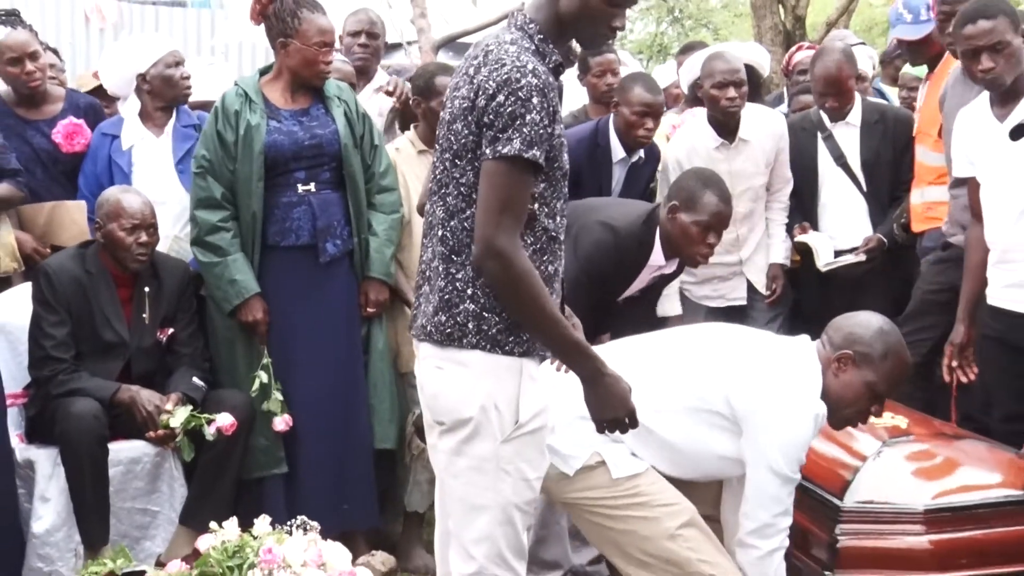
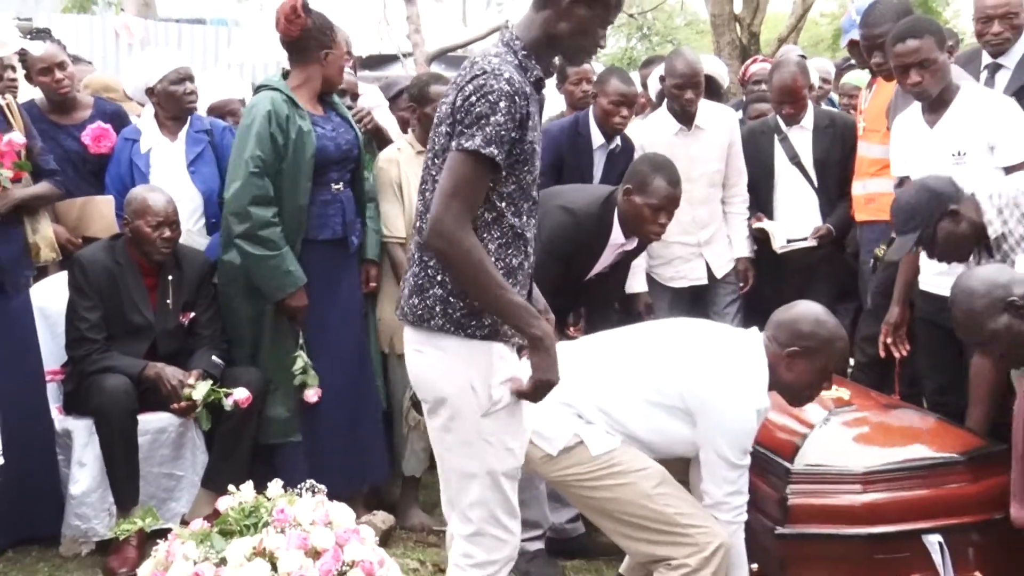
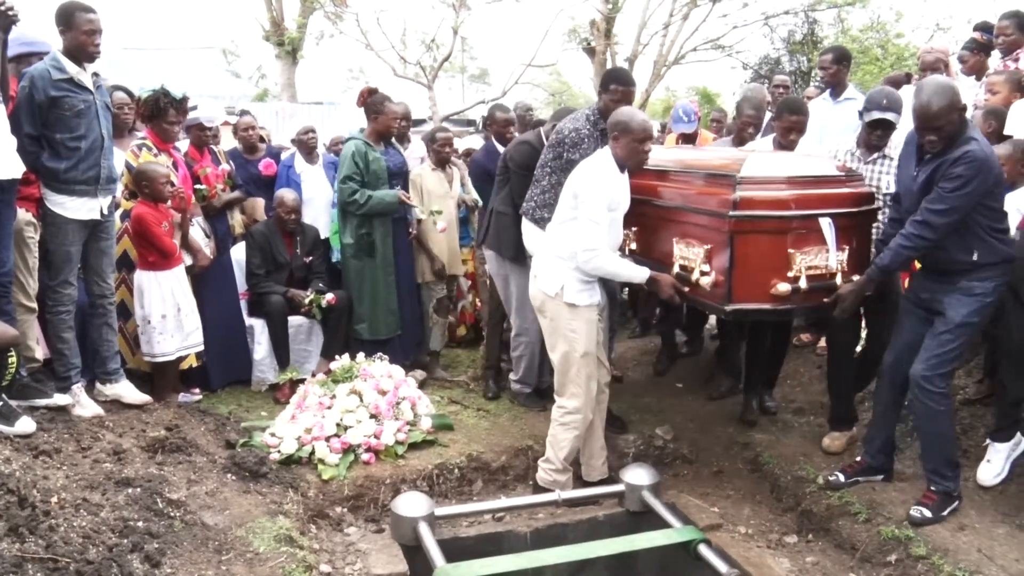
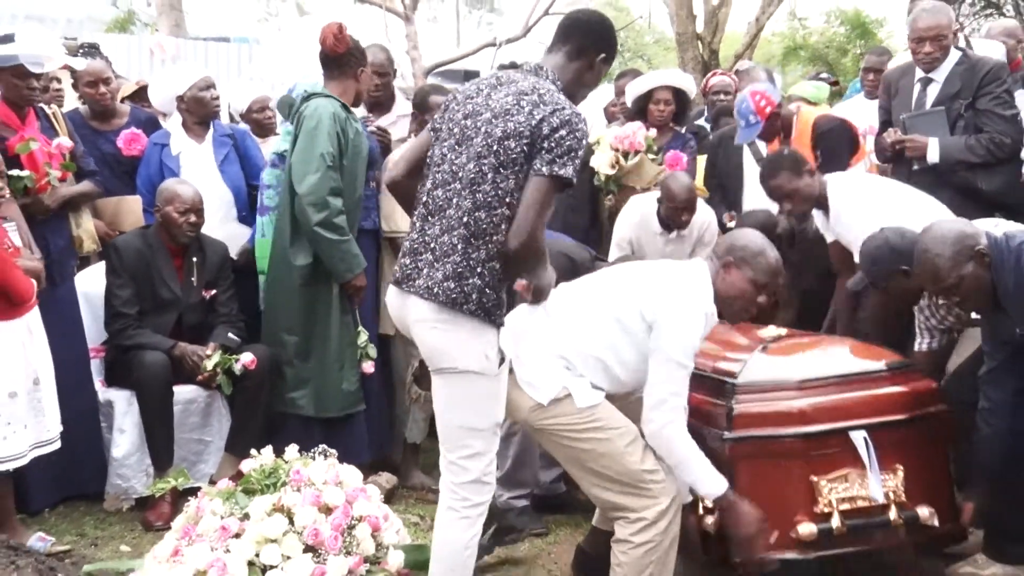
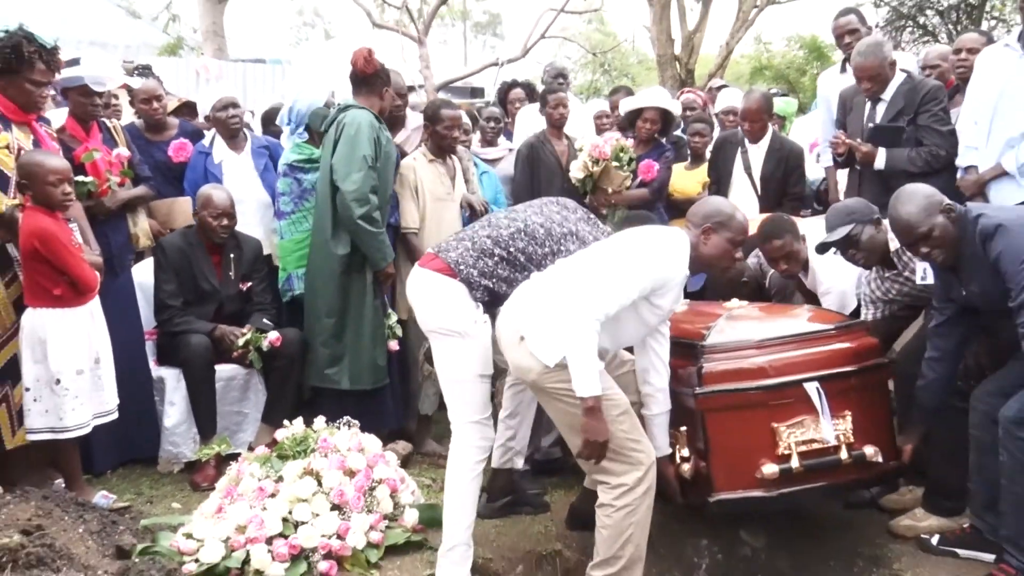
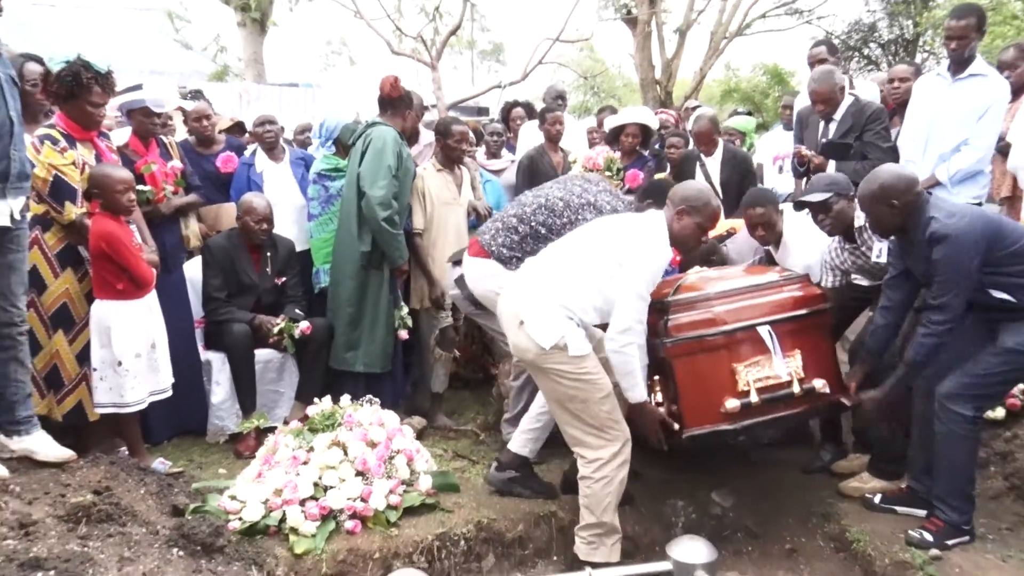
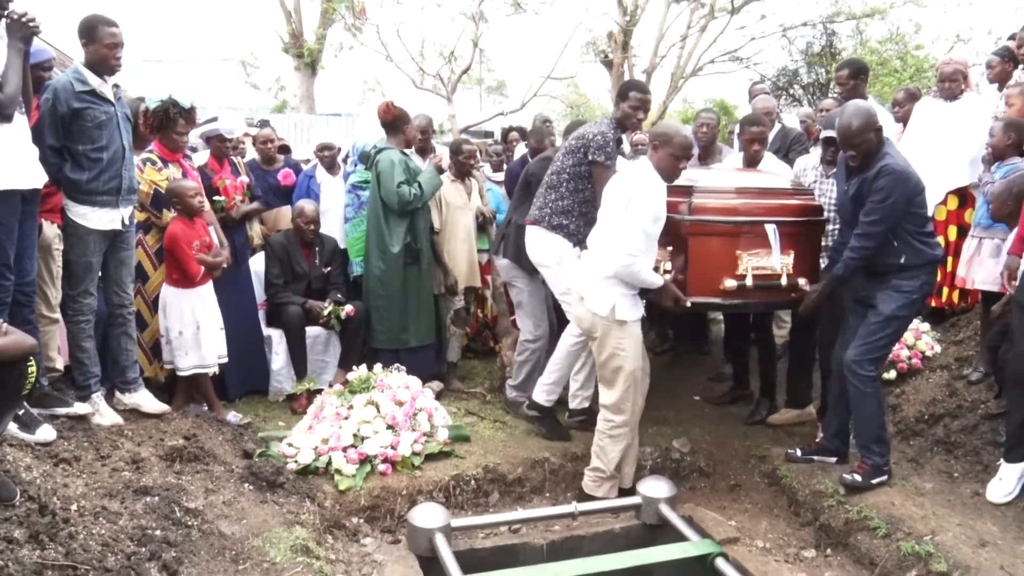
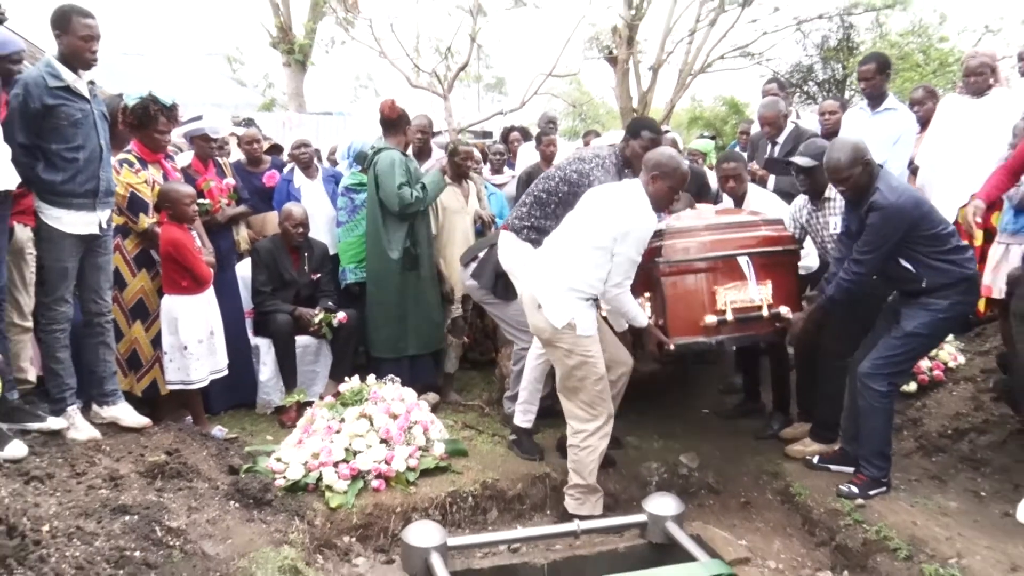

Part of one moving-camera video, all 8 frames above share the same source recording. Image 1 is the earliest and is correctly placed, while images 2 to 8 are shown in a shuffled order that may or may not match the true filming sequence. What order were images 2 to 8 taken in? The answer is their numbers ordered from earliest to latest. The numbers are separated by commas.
2, 4, 5, 6, 8, 7, 3
